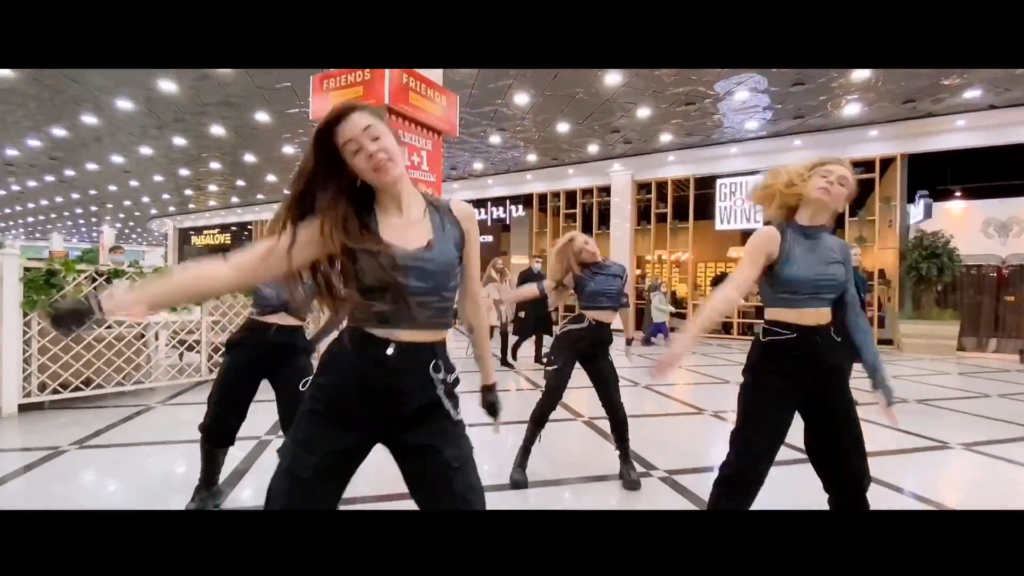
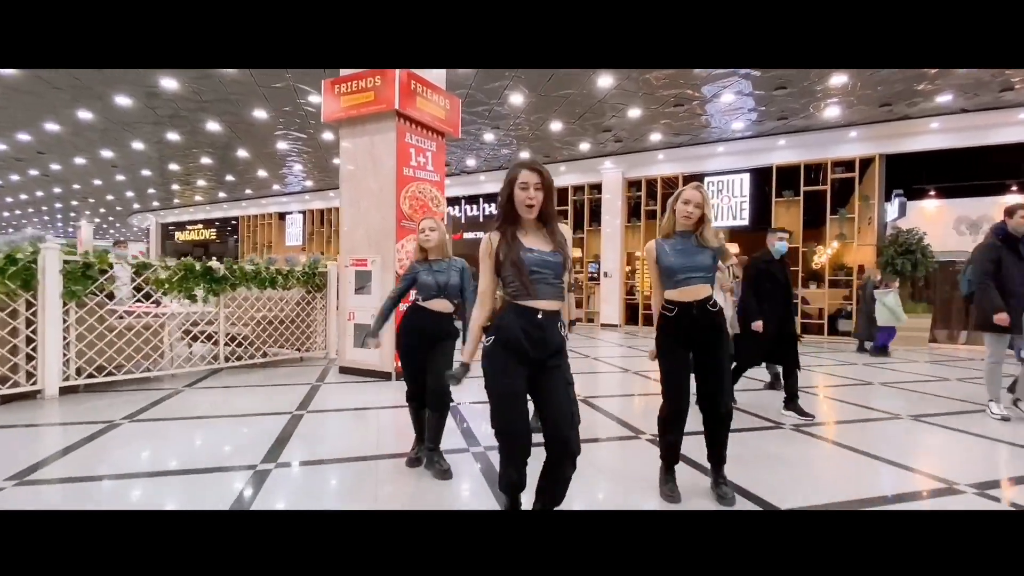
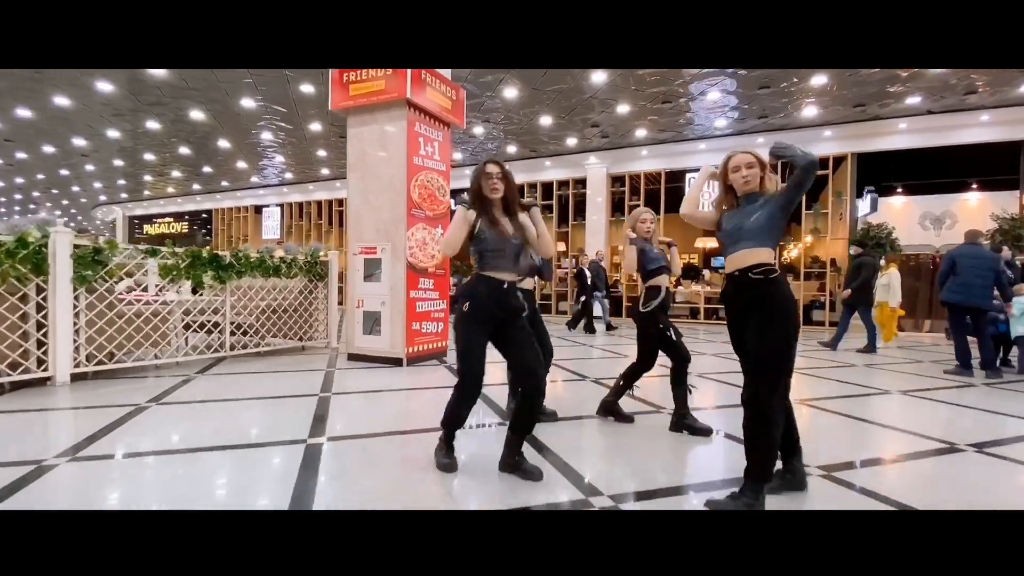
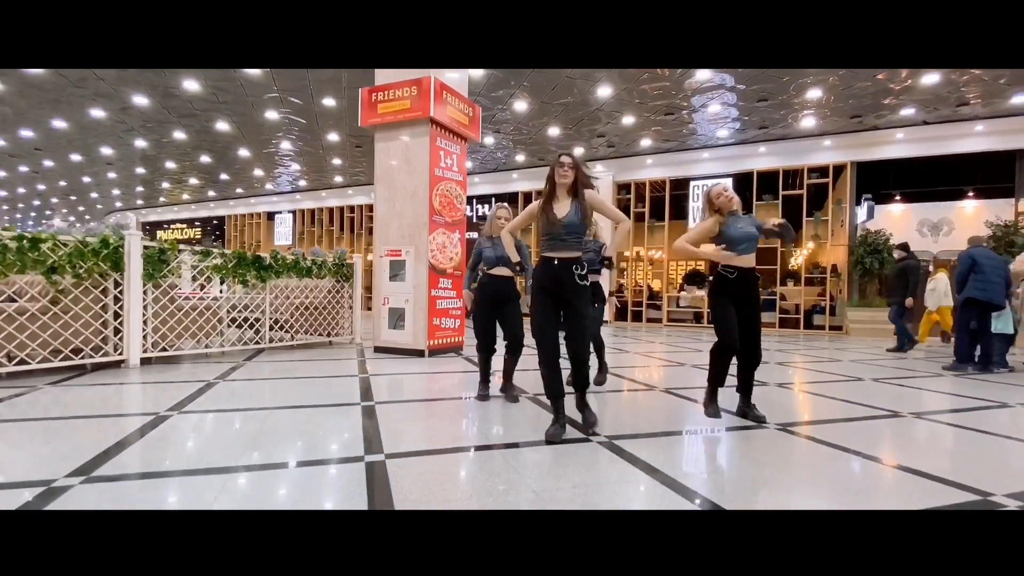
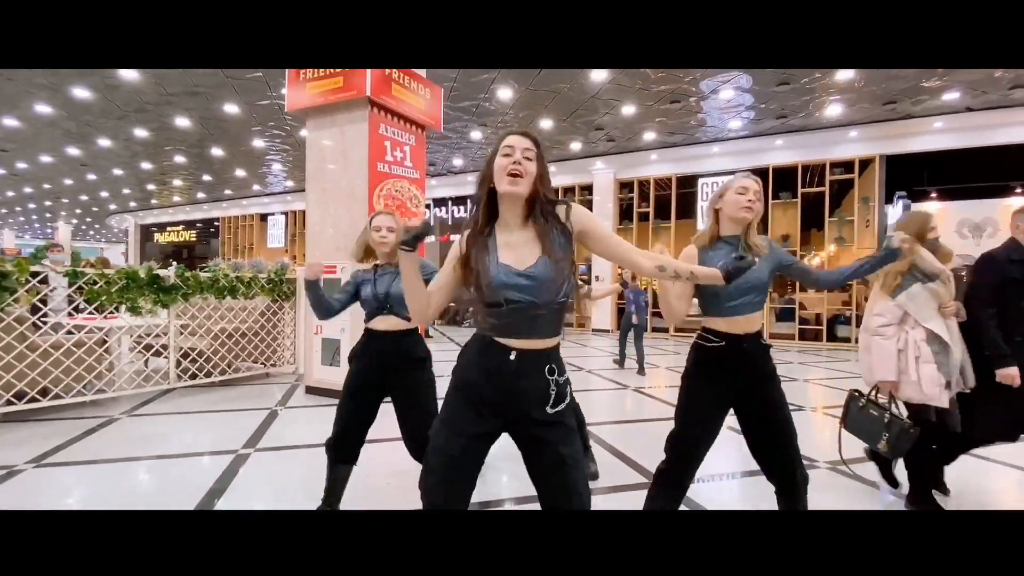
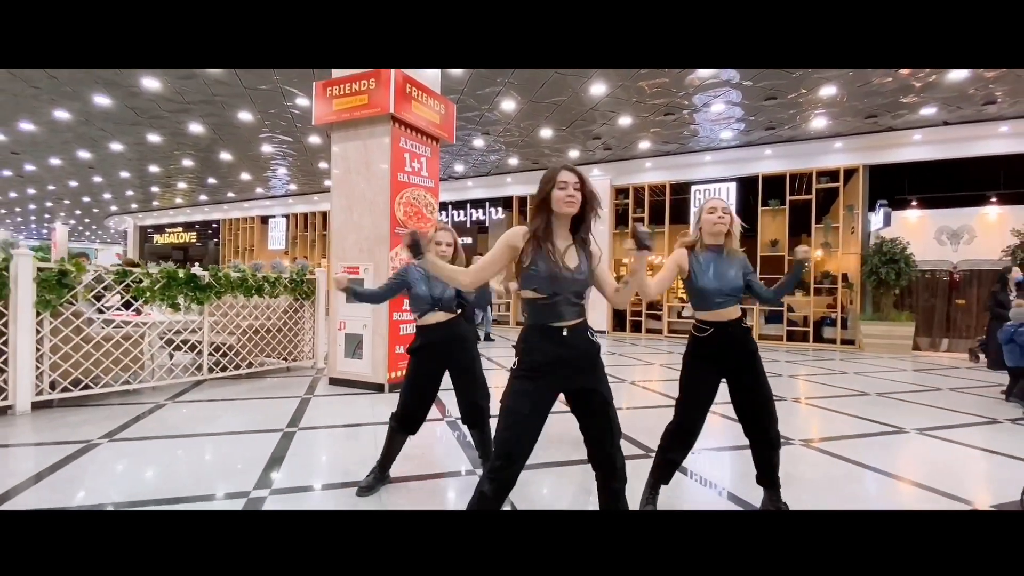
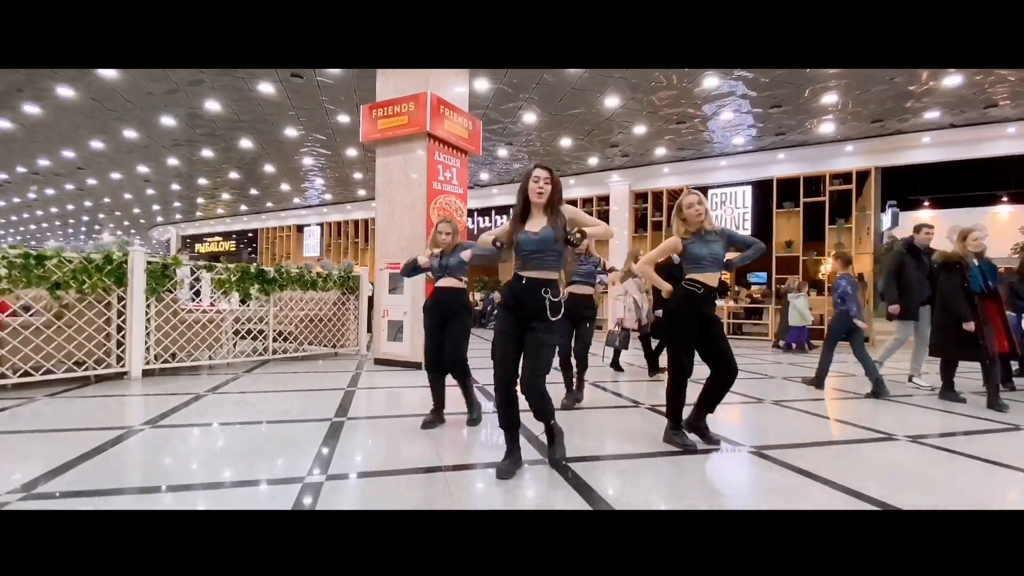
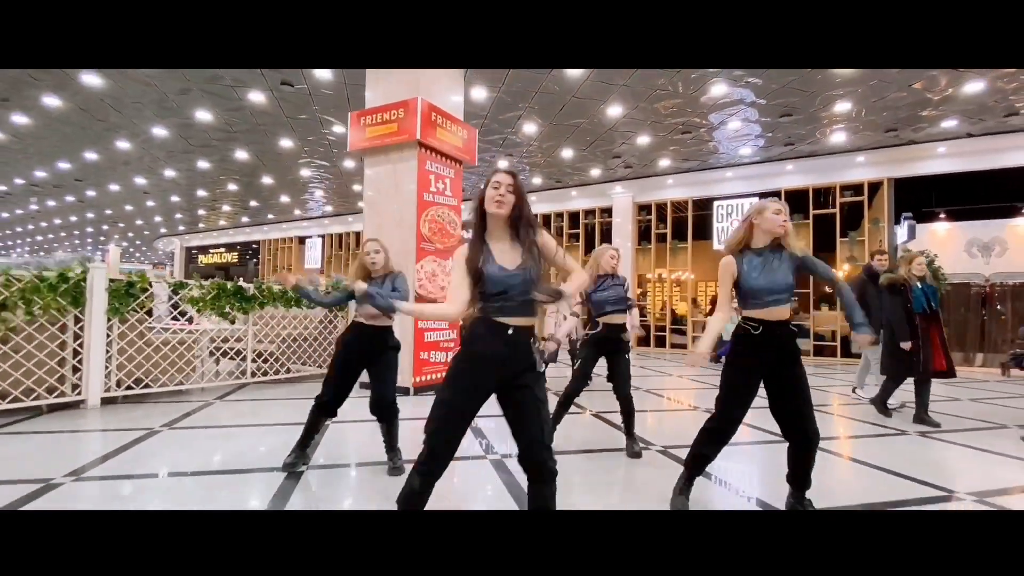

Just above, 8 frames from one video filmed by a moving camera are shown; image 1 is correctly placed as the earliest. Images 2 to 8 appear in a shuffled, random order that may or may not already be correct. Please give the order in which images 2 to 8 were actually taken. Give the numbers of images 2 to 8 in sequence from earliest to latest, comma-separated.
8, 7, 2, 5, 6, 4, 3
